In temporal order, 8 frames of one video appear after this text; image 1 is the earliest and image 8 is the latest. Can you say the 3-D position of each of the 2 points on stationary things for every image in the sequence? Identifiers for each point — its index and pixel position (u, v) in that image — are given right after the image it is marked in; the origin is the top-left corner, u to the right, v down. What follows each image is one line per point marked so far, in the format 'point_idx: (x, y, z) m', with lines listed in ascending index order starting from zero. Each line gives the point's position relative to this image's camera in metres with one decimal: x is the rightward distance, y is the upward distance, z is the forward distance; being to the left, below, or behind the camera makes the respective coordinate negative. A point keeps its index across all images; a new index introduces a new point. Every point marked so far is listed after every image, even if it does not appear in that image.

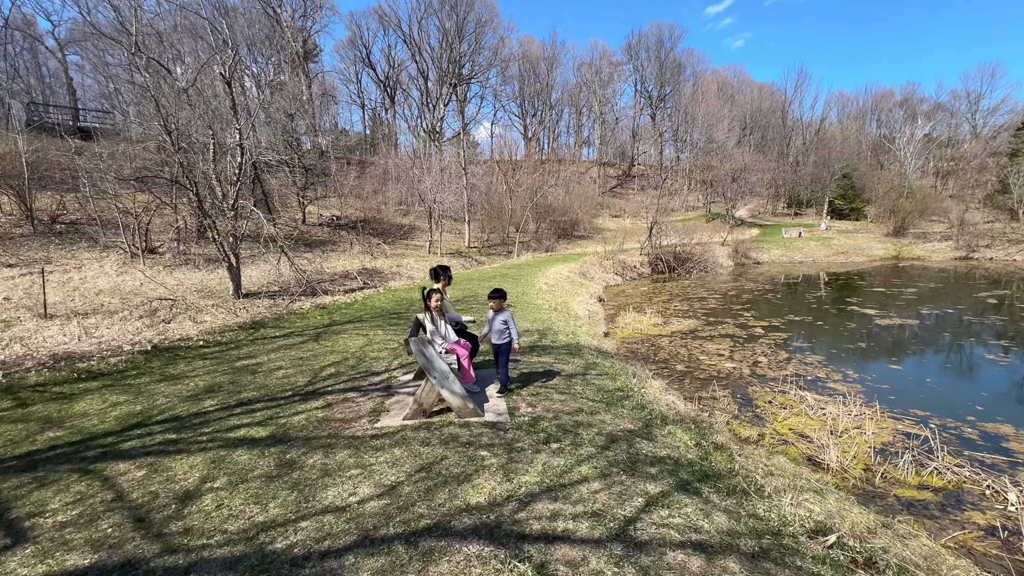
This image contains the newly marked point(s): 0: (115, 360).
0: (-5.8, -1.1, +6.5) m
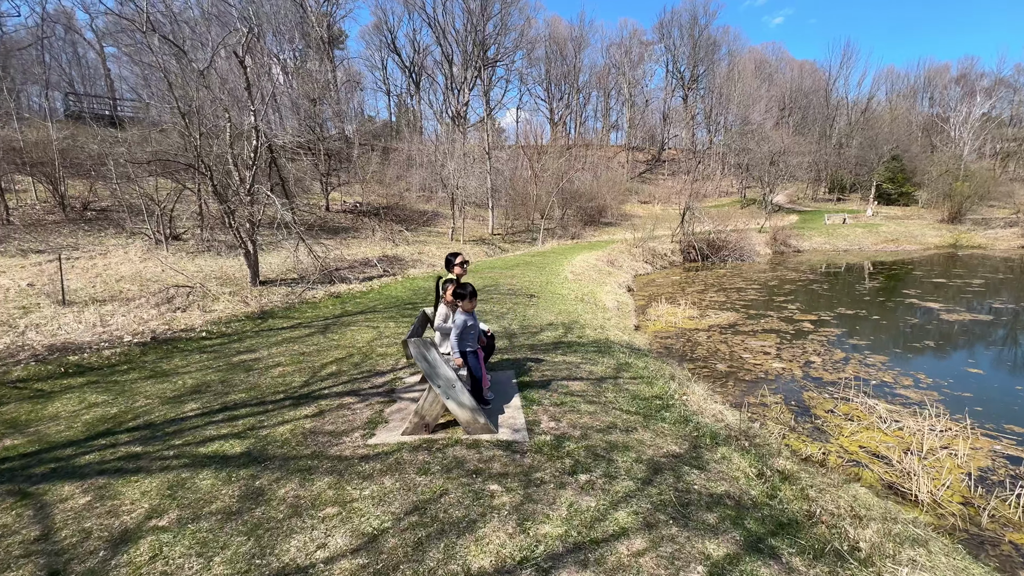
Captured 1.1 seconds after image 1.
0: (-5.5, -0.9, +6.1) m
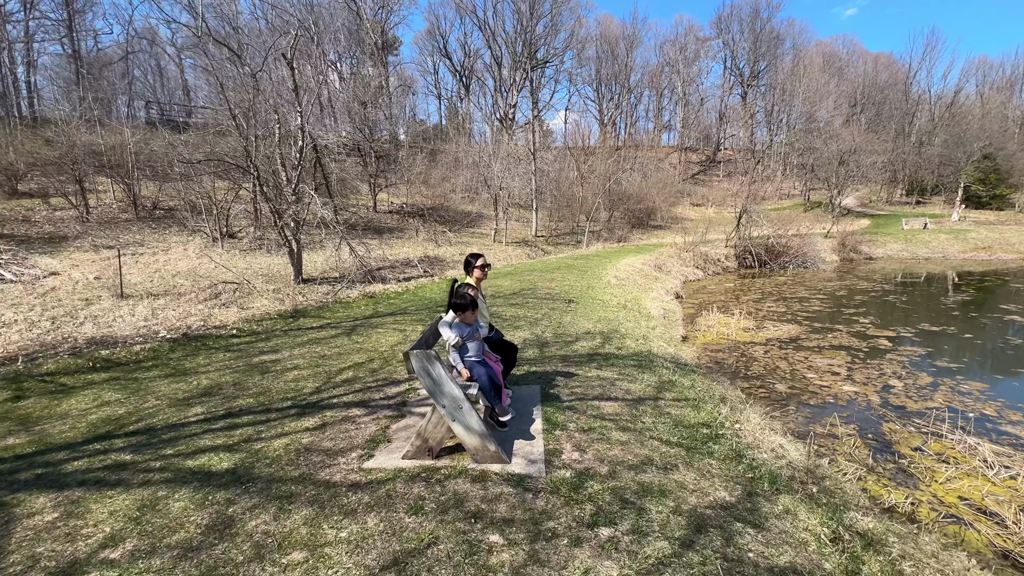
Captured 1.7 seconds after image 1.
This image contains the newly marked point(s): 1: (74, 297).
0: (-5.1, -0.8, +6.1) m
1: (-10.9, -0.2, +11.2) m
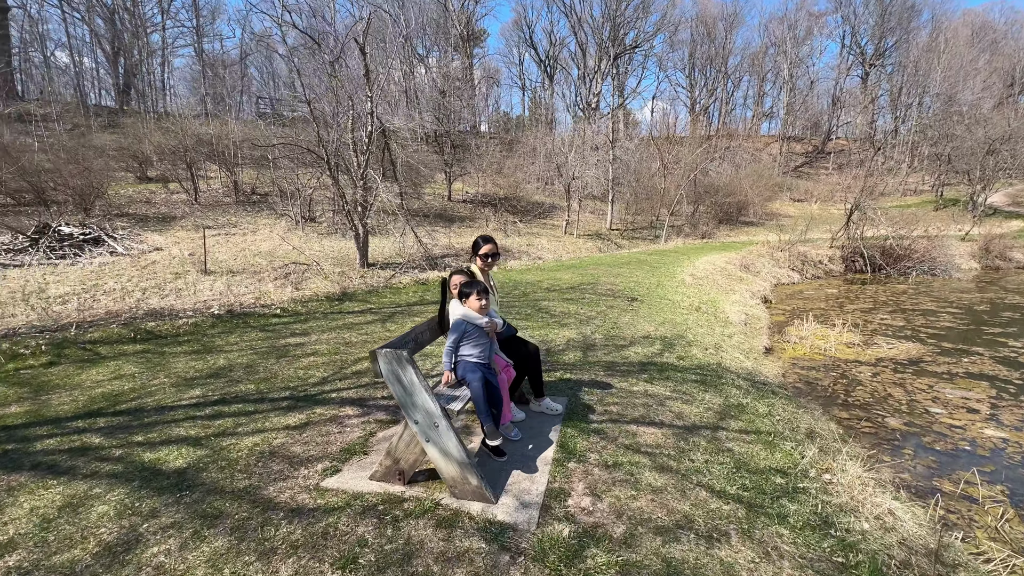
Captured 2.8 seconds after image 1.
0: (-4.6, -0.5, +6.2) m
1: (-9.4, +0.5, +12.2) m
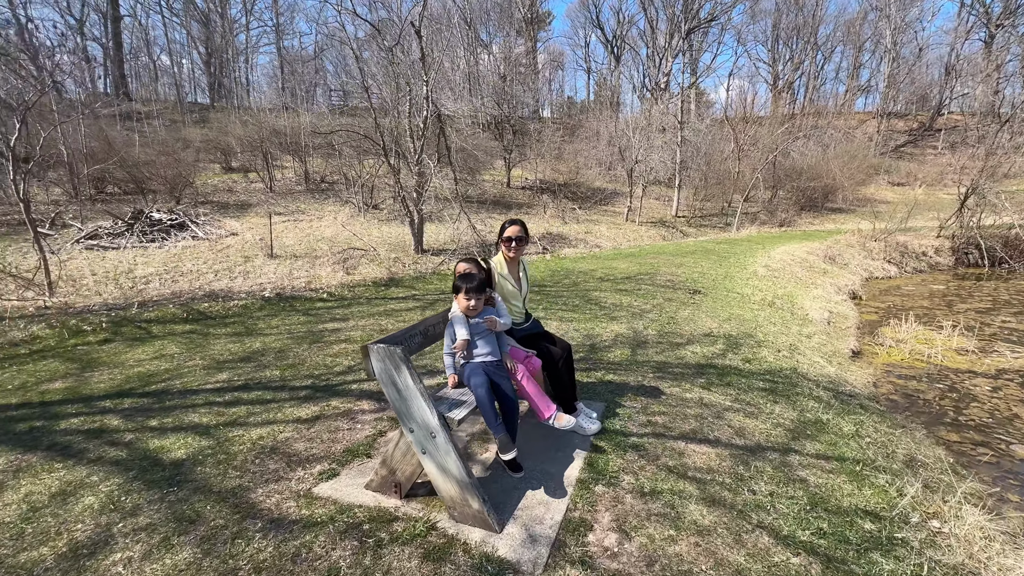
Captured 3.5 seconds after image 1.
0: (-4.0, -0.2, +6.4) m
1: (-7.9, +1.0, +12.9) m
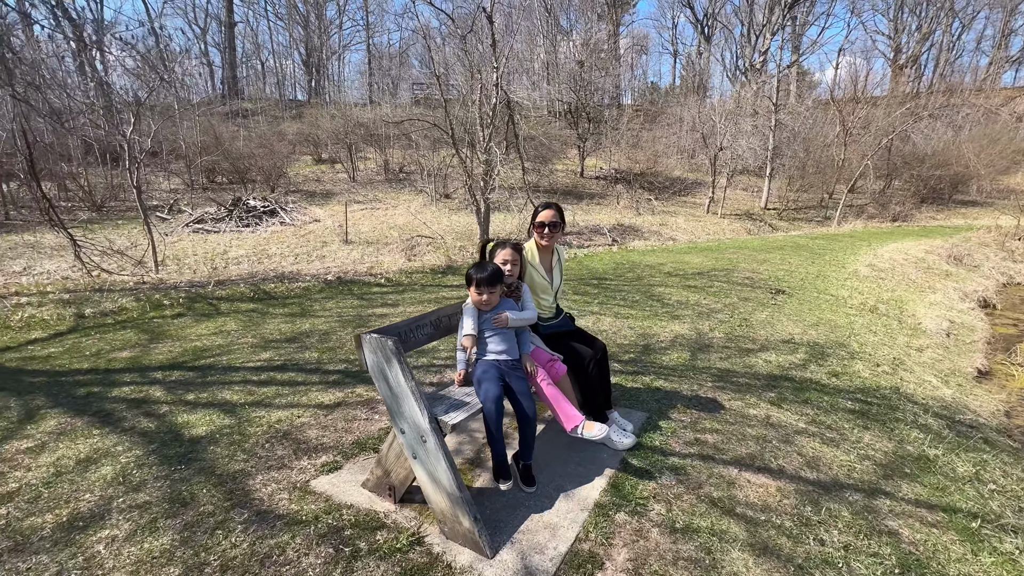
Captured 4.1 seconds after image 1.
0: (-3.2, 0.0, +6.7) m
1: (-6.0, +1.5, +13.7) m
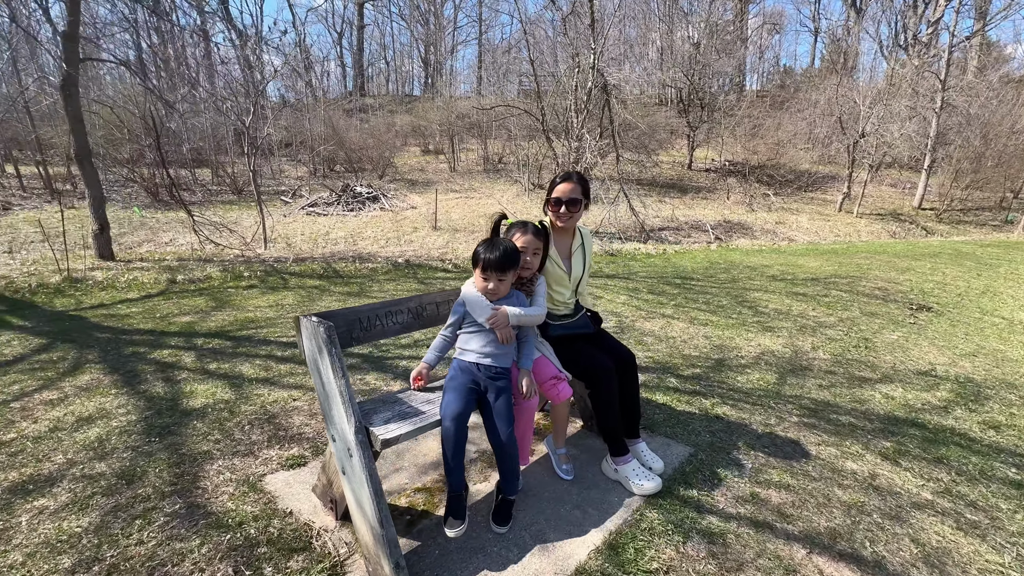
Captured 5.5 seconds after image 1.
0: (-2.2, +0.3, +6.8) m
1: (-3.3, +2.0, +14.3) m
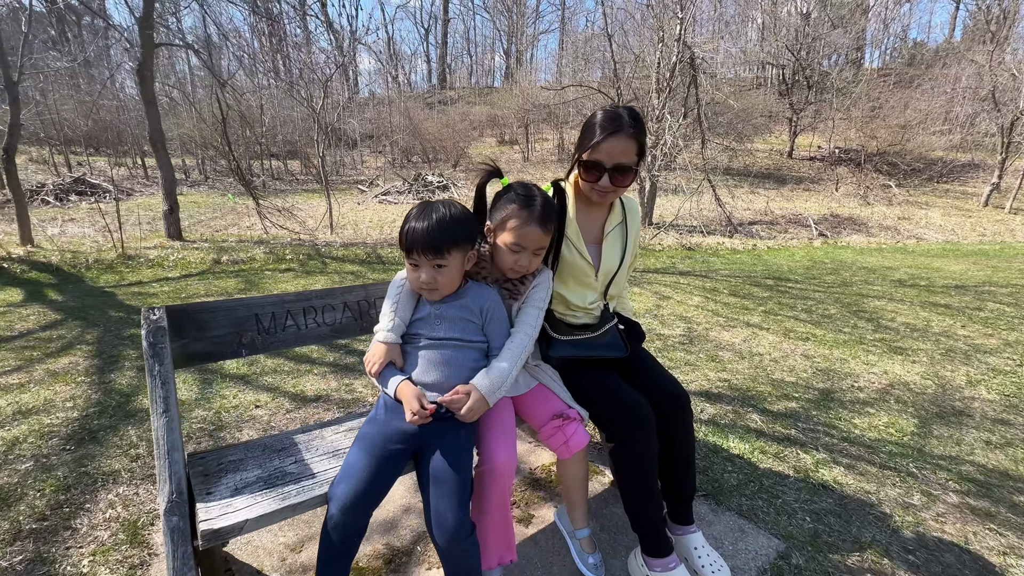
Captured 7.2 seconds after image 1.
0: (-1.4, +0.5, +6.4) m
1: (-1.2, +2.3, +13.9) m
